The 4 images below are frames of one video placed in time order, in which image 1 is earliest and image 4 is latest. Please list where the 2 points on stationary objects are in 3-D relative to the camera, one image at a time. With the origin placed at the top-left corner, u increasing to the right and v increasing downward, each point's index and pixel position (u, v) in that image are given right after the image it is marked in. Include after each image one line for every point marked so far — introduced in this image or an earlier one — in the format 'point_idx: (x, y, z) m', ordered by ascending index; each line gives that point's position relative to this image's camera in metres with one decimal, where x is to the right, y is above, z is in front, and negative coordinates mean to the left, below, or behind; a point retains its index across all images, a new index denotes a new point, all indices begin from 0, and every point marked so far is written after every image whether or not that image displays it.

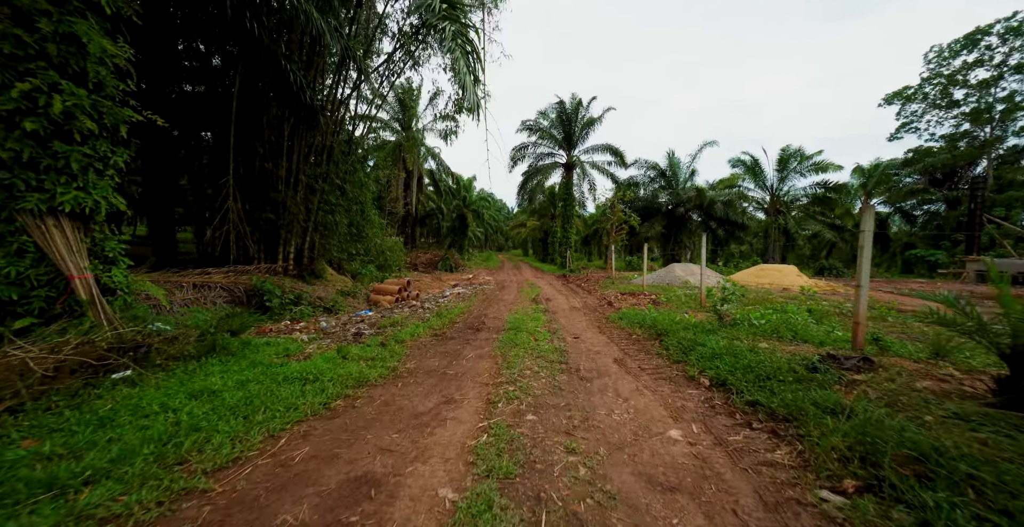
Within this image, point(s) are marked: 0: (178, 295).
0: (-5.3, -0.5, +5.6) m
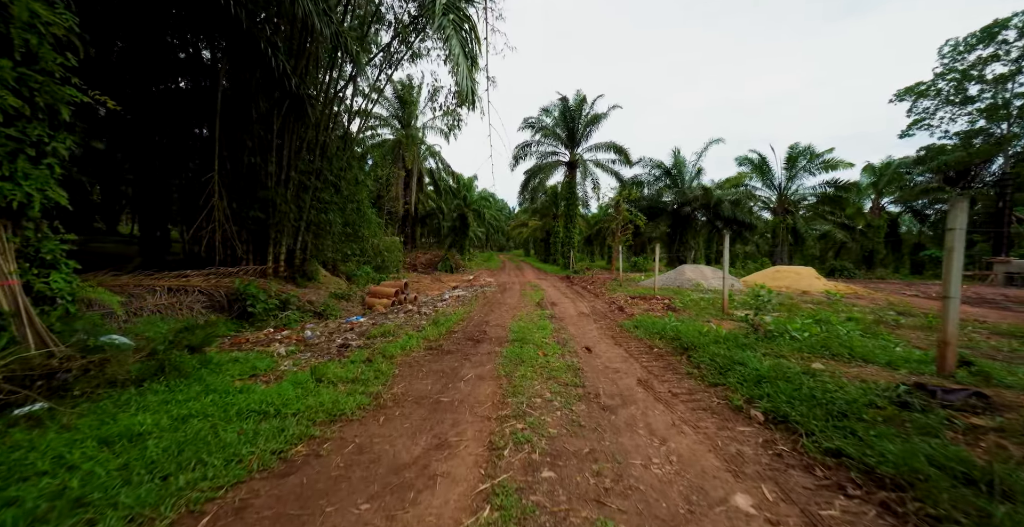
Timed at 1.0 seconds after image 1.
0: (-5.2, -0.5, +5.1) m
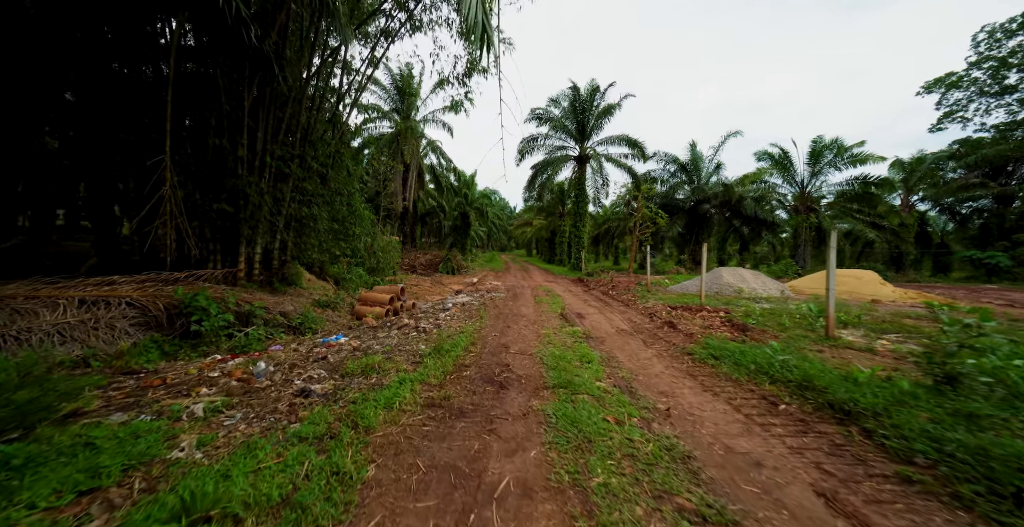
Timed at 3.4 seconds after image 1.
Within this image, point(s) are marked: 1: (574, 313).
0: (-4.9, -0.6, +3.7) m
1: (+1.2, -0.9, +6.7) m
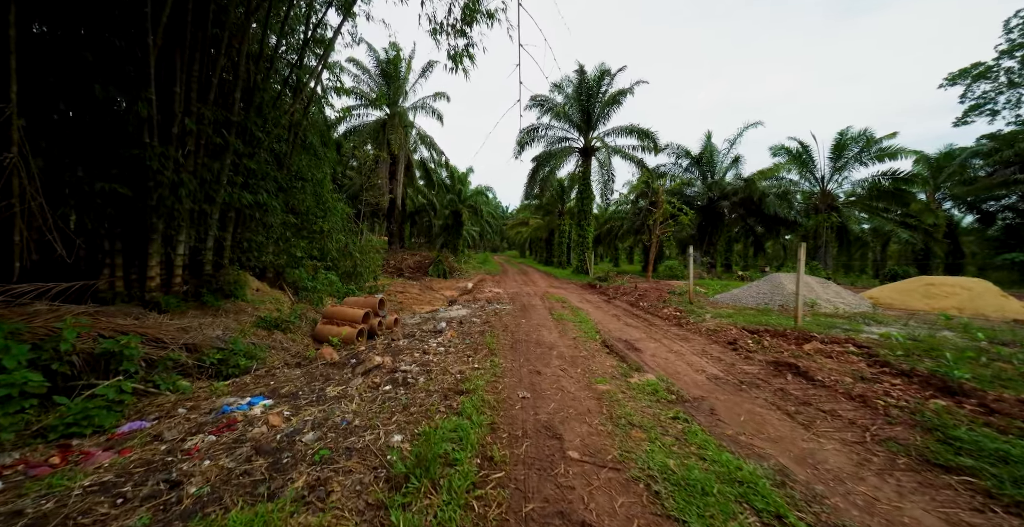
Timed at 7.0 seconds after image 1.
0: (-4.5, -0.6, +1.6) m
1: (+1.5, -1.0, +4.7) m
